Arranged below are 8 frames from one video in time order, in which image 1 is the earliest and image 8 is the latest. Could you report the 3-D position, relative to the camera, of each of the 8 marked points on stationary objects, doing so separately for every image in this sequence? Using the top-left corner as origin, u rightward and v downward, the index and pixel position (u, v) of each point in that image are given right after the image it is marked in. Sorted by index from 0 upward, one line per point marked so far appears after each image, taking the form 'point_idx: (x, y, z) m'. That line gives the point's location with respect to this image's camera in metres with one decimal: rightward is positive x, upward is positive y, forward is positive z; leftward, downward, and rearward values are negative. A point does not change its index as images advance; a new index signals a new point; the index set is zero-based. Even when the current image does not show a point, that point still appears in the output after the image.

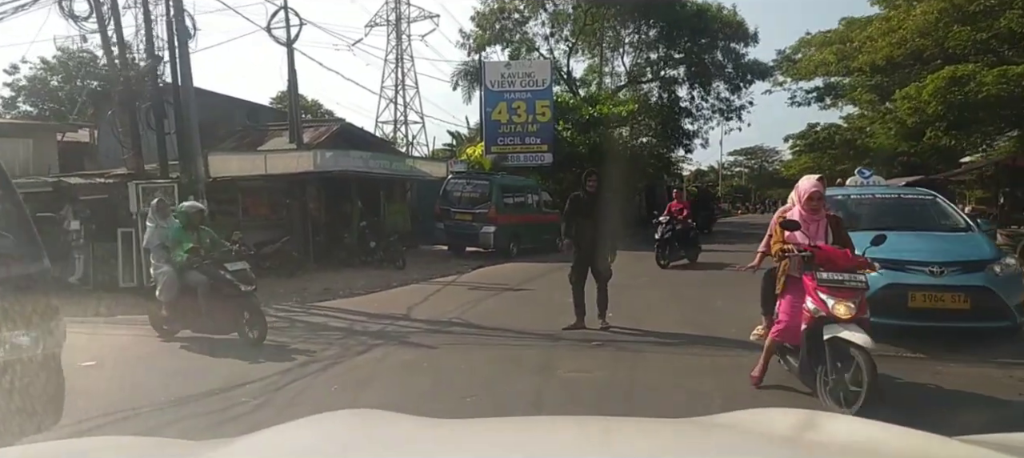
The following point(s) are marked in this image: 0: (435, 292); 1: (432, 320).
0: (-1.4, -1.2, +12.5) m
1: (-1.1, -1.3, +9.5) m
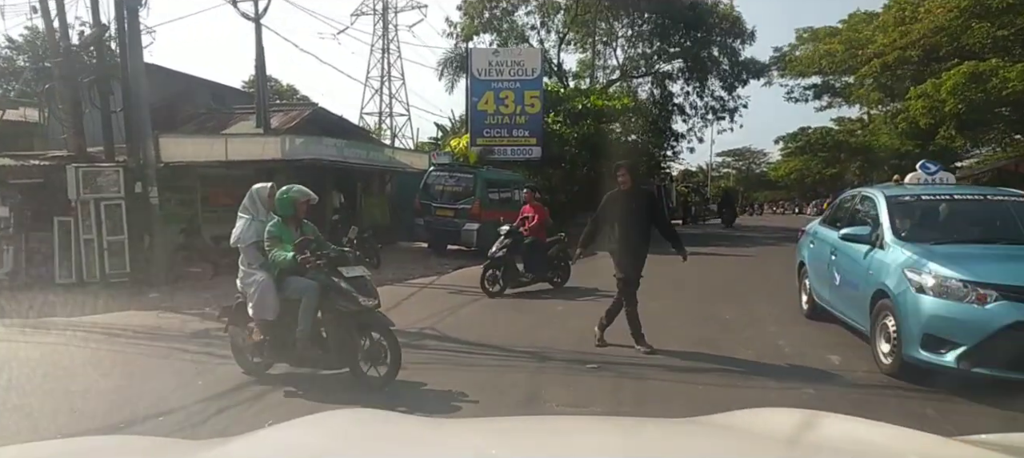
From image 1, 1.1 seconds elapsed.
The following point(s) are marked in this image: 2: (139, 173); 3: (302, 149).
0: (-1.7, -1.1, +11.2) m
1: (-1.3, -1.2, +8.3) m
2: (-6.4, +1.0, +11.8) m
3: (-4.4, +1.7, +14.4) m
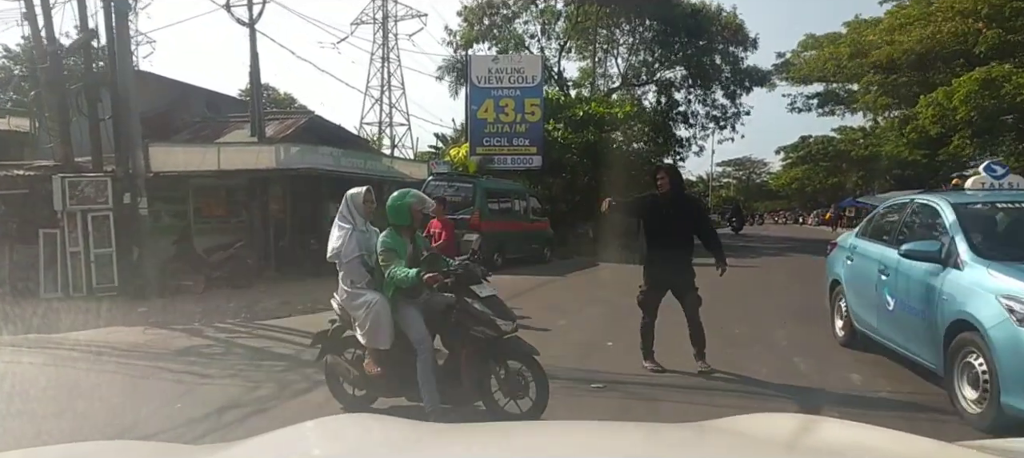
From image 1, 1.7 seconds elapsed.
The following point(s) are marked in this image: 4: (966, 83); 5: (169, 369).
0: (-1.7, -1.3, +10.9) m
1: (-1.3, -1.4, +7.9) m
2: (-6.4, +0.8, +11.4) m
3: (-4.4, +1.5, +14.1) m
4: (+9.7, +3.1, +14.7) m
5: (-3.5, -1.4, +7.0) m
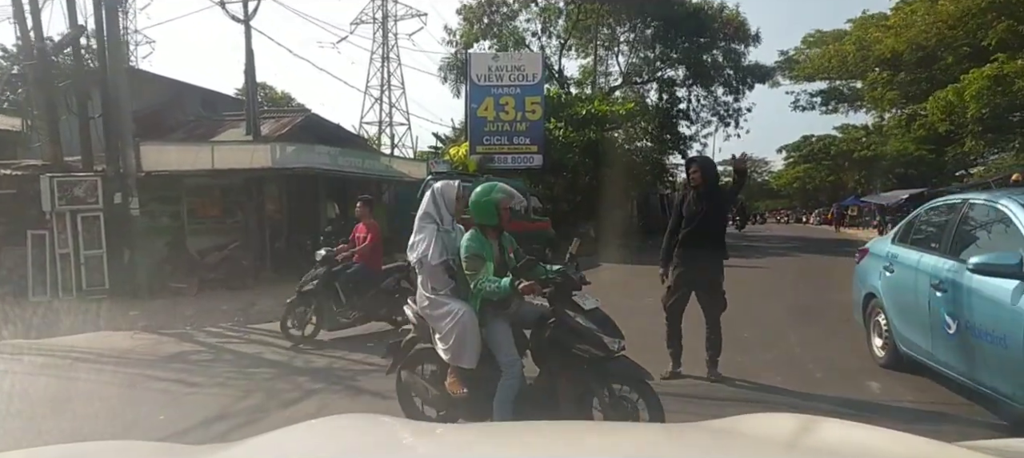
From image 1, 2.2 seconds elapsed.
0: (-1.6, -1.3, +10.6) m
1: (-1.3, -1.4, +7.6) m
2: (-6.4, +0.7, +11.1) m
3: (-4.4, +1.4, +13.8) m
4: (+9.8, +3.1, +14.4) m
5: (-3.5, -1.4, +6.7) m
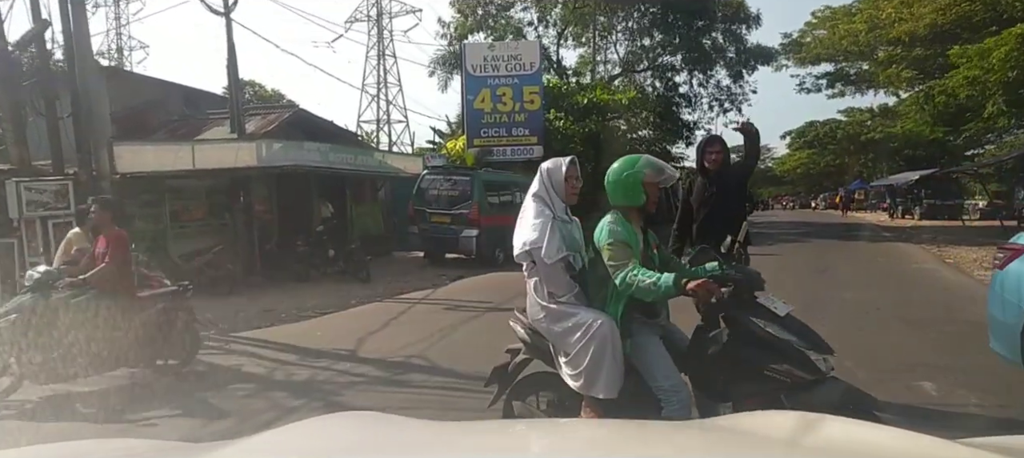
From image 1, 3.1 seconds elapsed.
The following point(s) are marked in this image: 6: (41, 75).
0: (-1.6, -1.2, +9.9) m
1: (-1.3, -1.3, +6.9) m
2: (-6.4, +0.6, +10.5) m
3: (-4.4, +1.4, +13.1) m
4: (+9.7, +3.6, +13.7) m
5: (-3.5, -1.5, +6.1) m
6: (-7.0, +2.3, +10.2) m
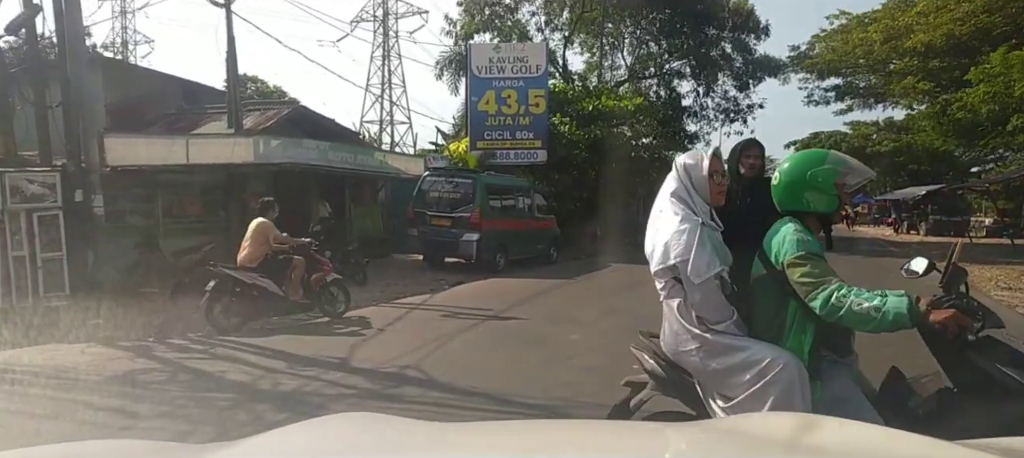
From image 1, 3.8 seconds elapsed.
0: (-1.6, -1.3, +9.5) m
1: (-1.2, -1.3, +6.5) m
2: (-6.3, +0.7, +10.1) m
3: (-4.3, +1.4, +12.7) m
4: (+9.8, +3.2, +13.3) m
5: (-3.5, -1.4, +5.7) m
6: (-6.9, +2.4, +9.8) m
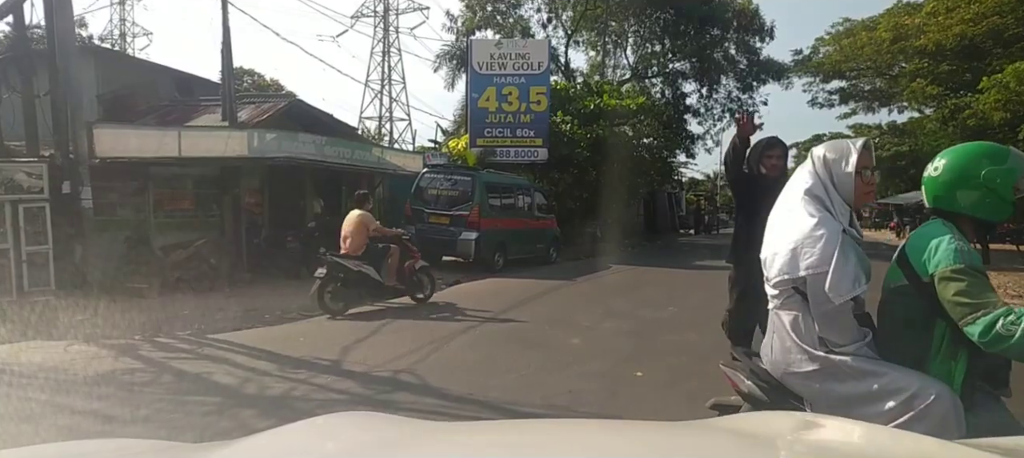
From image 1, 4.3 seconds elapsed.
0: (-1.6, -1.2, +9.2) m
1: (-1.3, -1.3, +6.3) m
2: (-6.3, +0.8, +9.8) m
3: (-4.3, +1.5, +12.4) m
4: (+9.8, +3.1, +13.1) m
5: (-3.5, -1.4, +5.4) m
6: (-6.9, +2.5, +9.5) m
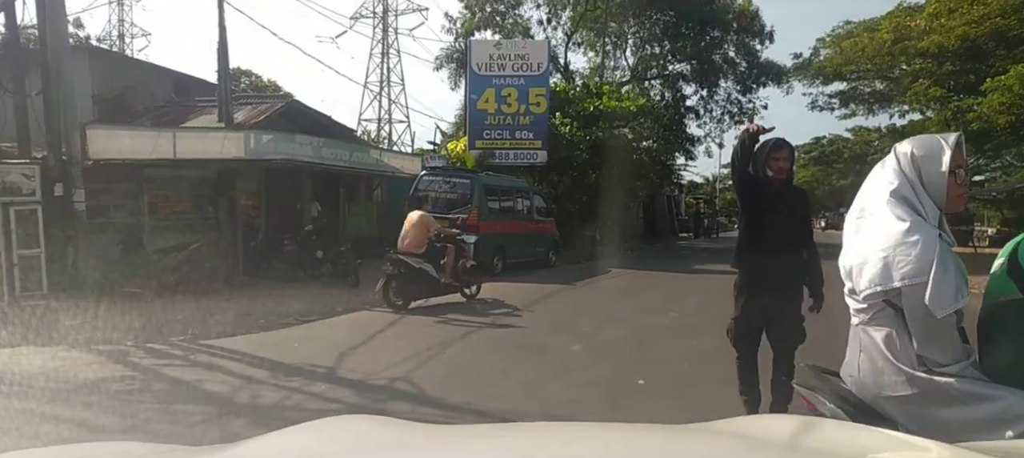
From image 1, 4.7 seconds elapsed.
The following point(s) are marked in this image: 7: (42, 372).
0: (-1.6, -1.3, +9.1) m
1: (-1.3, -1.4, +6.1) m
2: (-6.3, +0.8, +9.7) m
3: (-4.3, +1.5, +12.3) m
4: (+9.8, +3.0, +13.0) m
5: (-3.5, -1.4, +5.3) m
6: (-6.9, +2.5, +9.4) m
7: (-4.4, -1.4, +6.4) m
